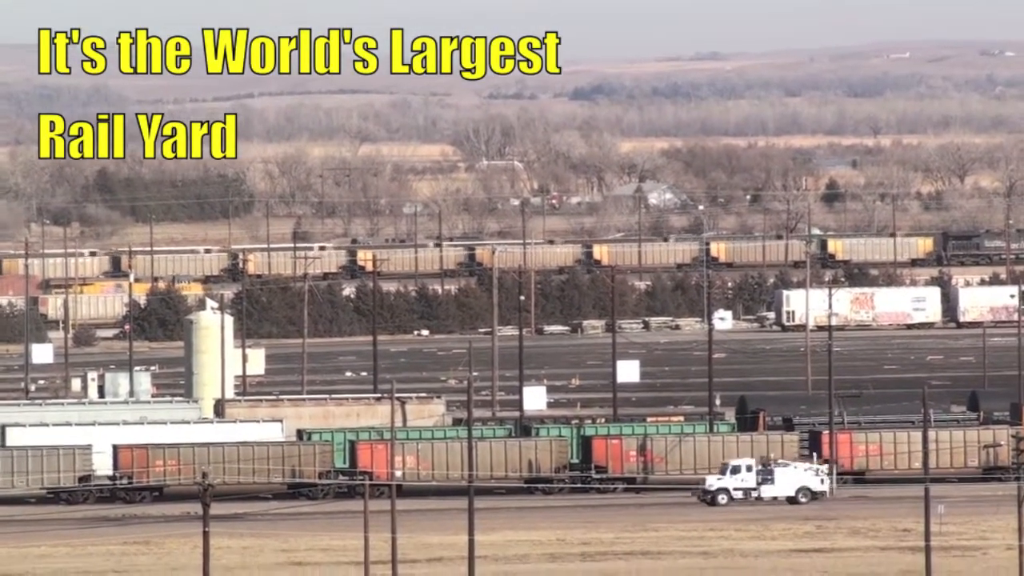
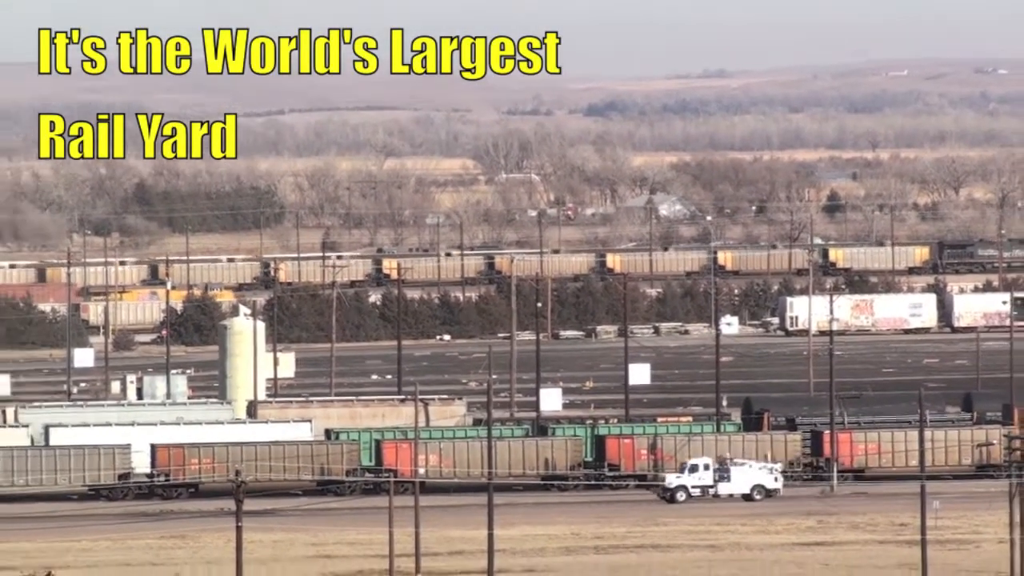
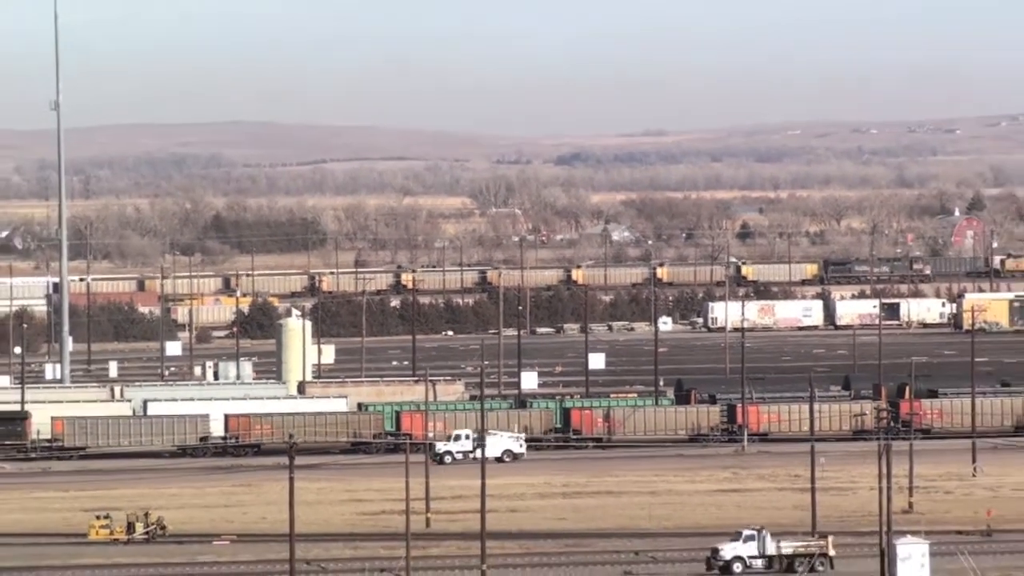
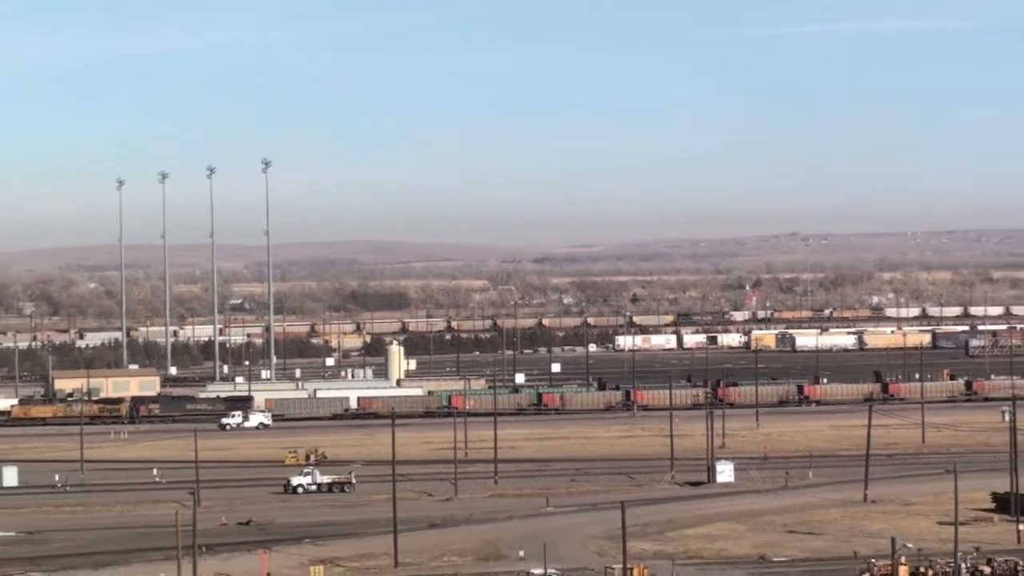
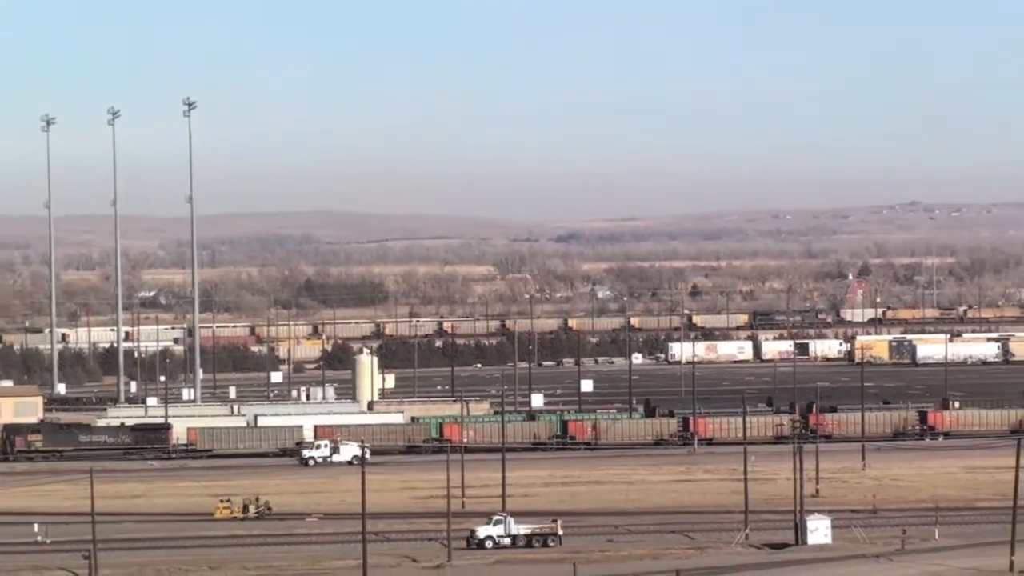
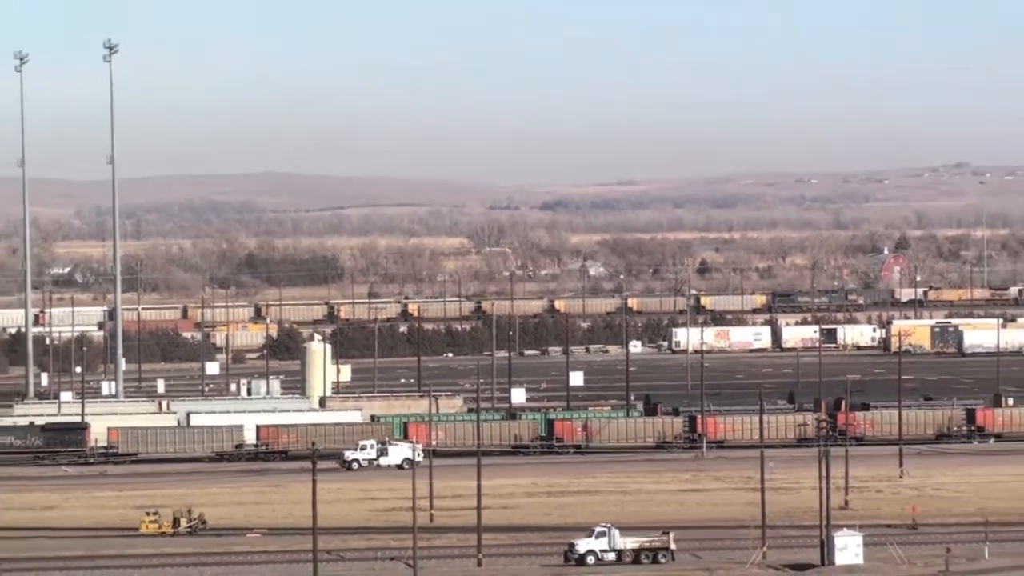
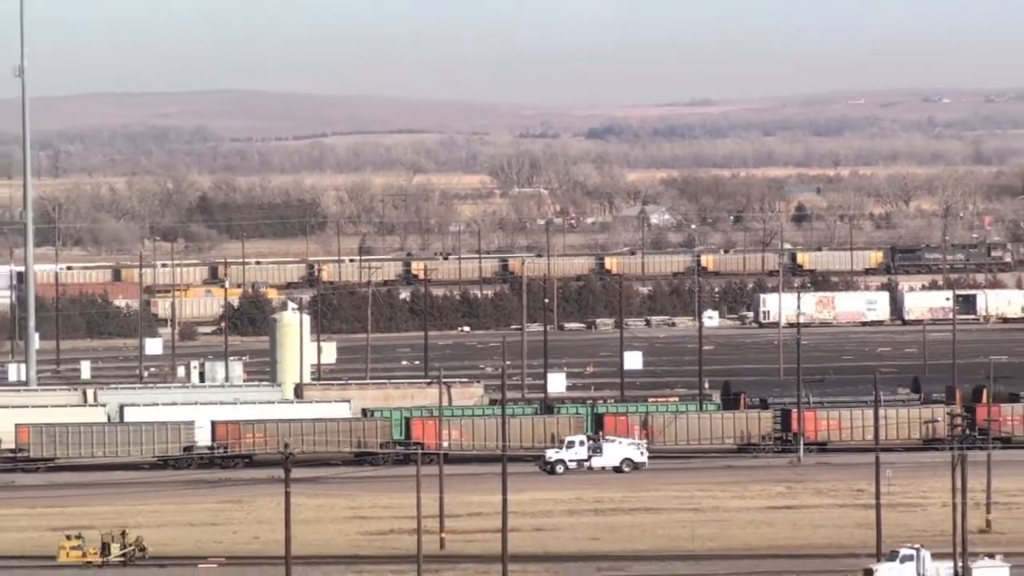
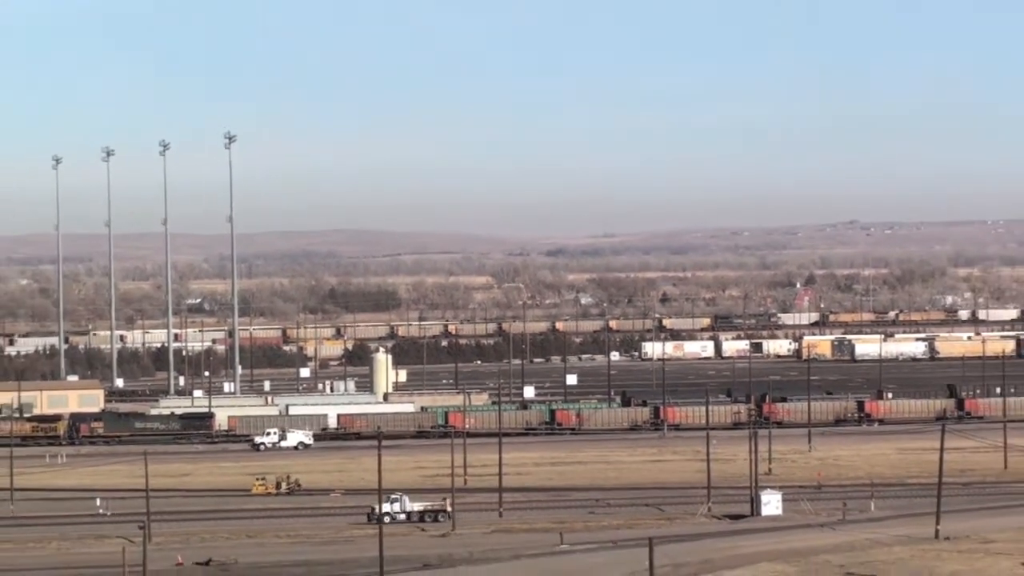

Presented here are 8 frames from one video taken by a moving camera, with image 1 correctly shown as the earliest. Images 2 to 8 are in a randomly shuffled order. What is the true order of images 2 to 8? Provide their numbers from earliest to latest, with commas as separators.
2, 7, 3, 6, 5, 8, 4
